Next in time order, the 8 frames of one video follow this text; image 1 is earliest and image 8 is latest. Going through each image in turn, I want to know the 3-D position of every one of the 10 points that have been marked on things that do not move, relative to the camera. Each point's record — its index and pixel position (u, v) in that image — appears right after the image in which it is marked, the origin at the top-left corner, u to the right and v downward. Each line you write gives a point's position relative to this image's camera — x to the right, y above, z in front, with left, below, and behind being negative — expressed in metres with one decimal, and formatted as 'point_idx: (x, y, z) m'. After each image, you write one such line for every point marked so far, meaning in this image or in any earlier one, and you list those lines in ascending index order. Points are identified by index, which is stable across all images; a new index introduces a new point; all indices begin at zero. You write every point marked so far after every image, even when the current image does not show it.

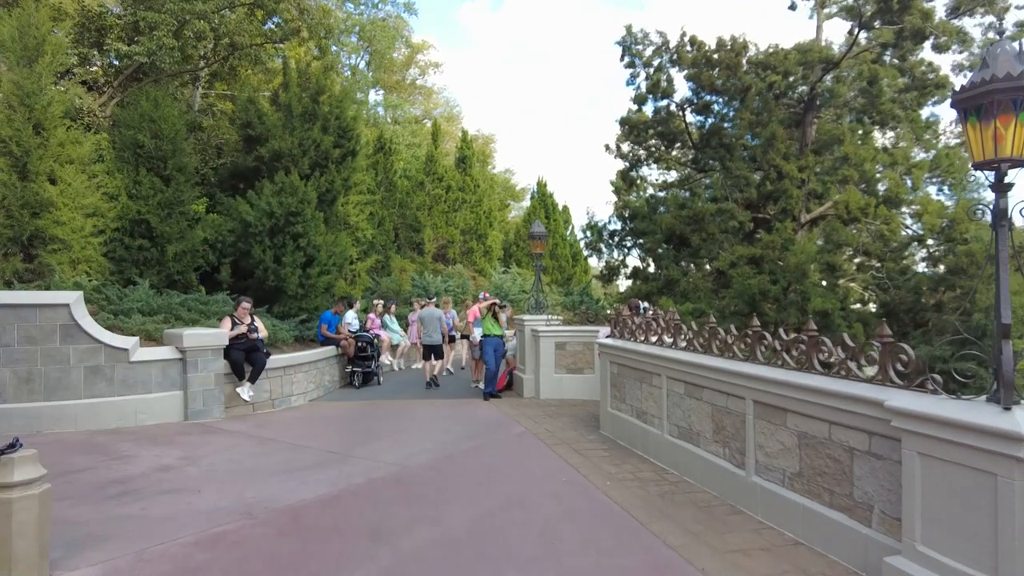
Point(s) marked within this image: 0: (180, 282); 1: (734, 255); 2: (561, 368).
0: (-7.2, +0.1, +14.2) m
1: (+6.4, +1.0, +18.3) m
2: (+1.0, -1.7, +13.7) m
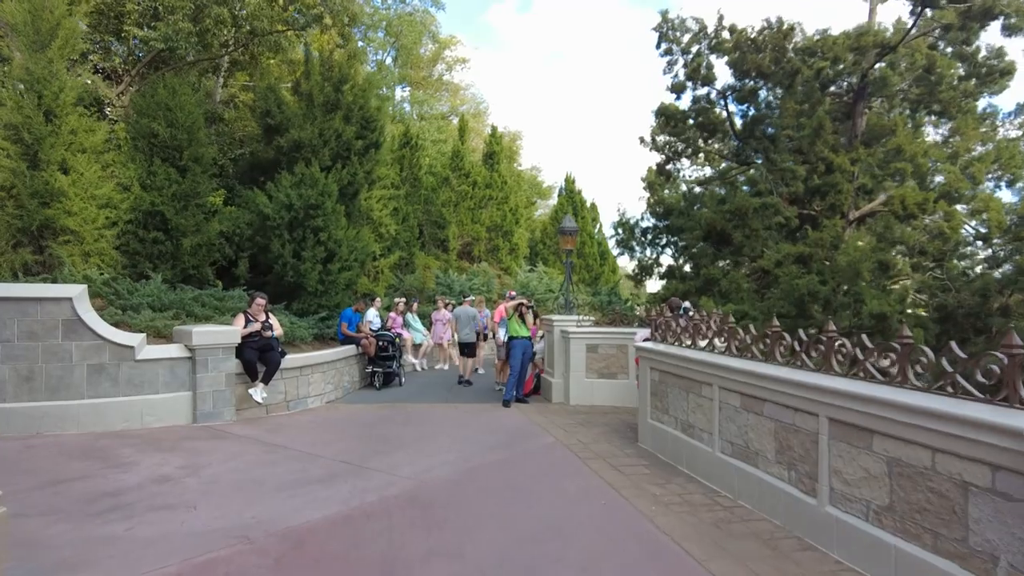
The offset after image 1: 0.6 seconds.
0: (-6.6, +0.2, +13.7) m
1: (+7.1, +0.9, +17.2) m
2: (+1.6, -1.7, +12.8) m
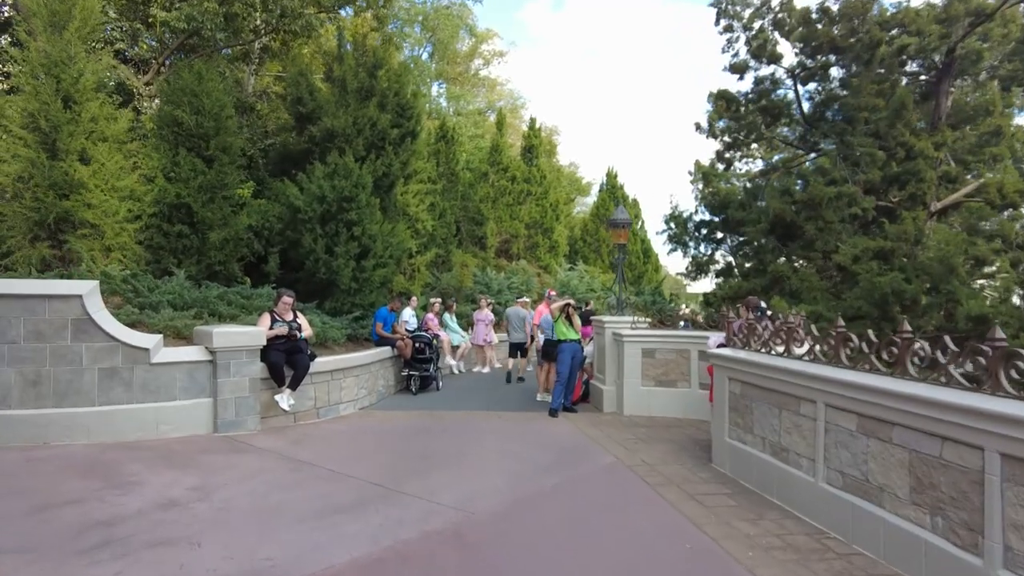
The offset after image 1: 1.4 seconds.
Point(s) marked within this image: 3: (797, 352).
0: (-5.7, +0.3, +12.9) m
1: (+8.2, +1.0, +15.7) m
2: (+2.4, -1.6, +11.6) m
3: (+2.8, -0.6, +6.5) m
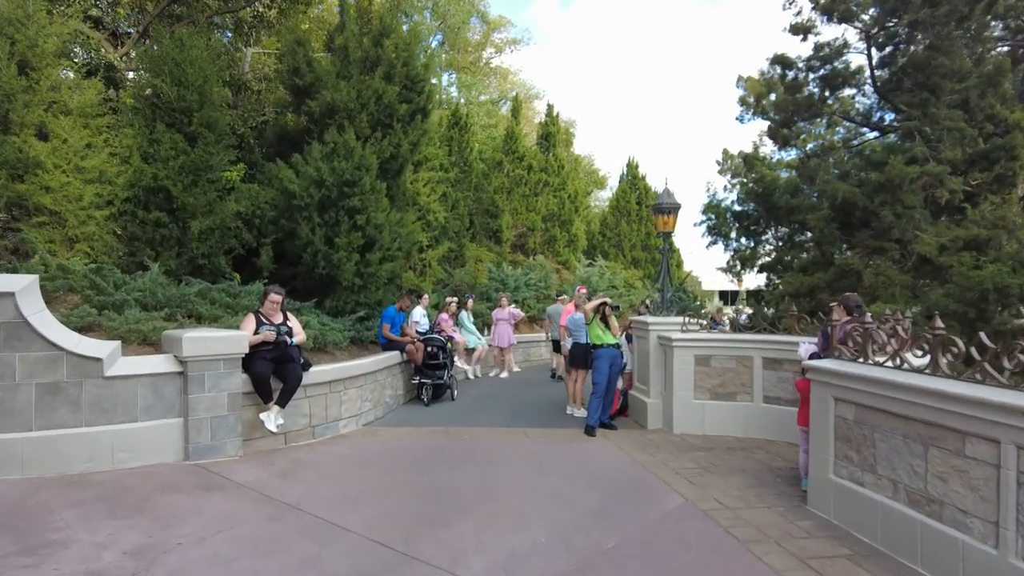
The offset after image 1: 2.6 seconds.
0: (-5.2, +0.3, +11.3) m
1: (+8.7, +1.1, +13.9) m
2: (+2.9, -1.6, +9.9) m
3: (+3.2, -0.6, +4.8) m
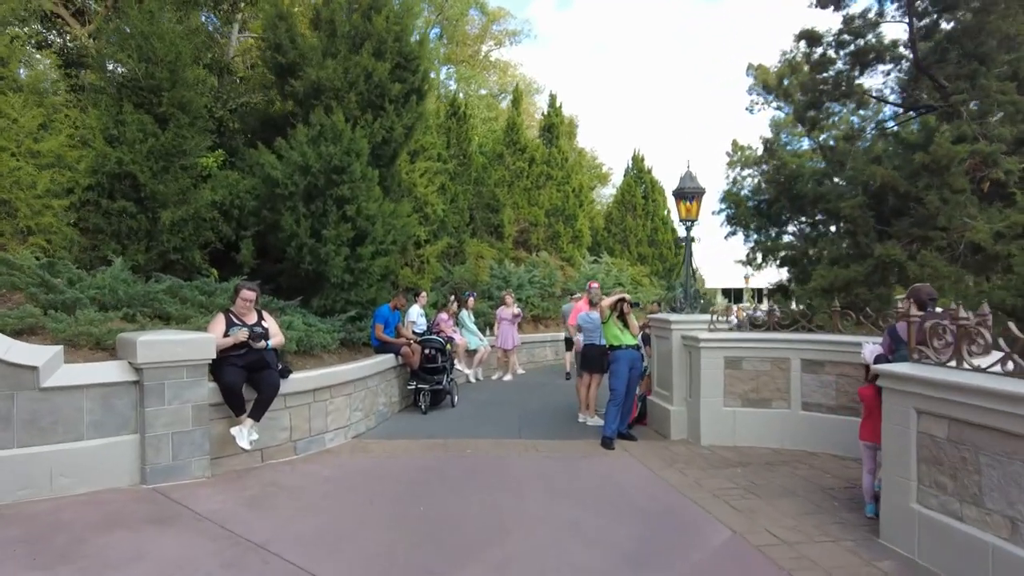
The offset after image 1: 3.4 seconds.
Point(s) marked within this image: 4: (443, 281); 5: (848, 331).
0: (-5.2, +0.4, +10.2) m
1: (+8.8, +1.2, +12.9) m
2: (+3.0, -1.5, +8.8) m
3: (+3.2, -0.5, +3.7) m
4: (-1.9, +0.2, +18.0) m
5: (+4.3, -0.6, +8.5) m
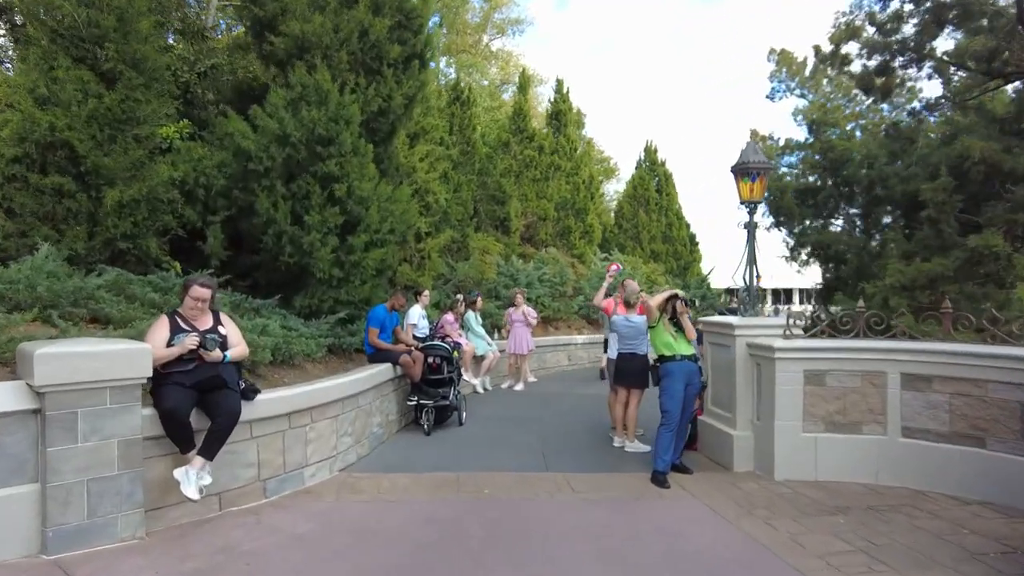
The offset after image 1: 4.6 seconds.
0: (-4.9, +0.4, +8.4) m
1: (+9.1, +1.2, +11.2) m
2: (+3.2, -1.4, +7.1) m
3: (+3.6, -0.5, +2.0) m
4: (-1.6, +0.2, +16.3) m
5: (+4.6, -0.5, +6.8) m
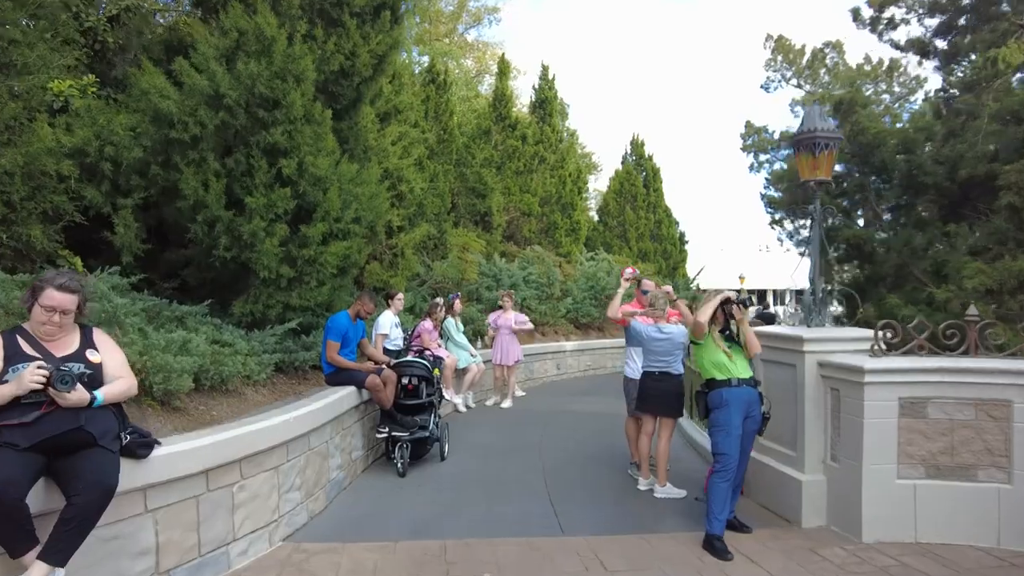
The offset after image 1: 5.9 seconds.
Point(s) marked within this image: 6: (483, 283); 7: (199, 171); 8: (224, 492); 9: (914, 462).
0: (-4.9, +0.4, +6.4) m
1: (+8.9, +1.2, +9.7) m
2: (+3.3, -1.5, +5.4) m
3: (+3.8, -0.5, +0.3) m
4: (-2.0, +0.2, +14.3) m
5: (+4.7, -0.5, +5.1) m
6: (-0.7, +0.1, +16.2) m
7: (-3.3, +1.2, +6.9) m
8: (-2.0, -1.4, +4.7) m
9: (+3.3, -1.4, +5.4) m
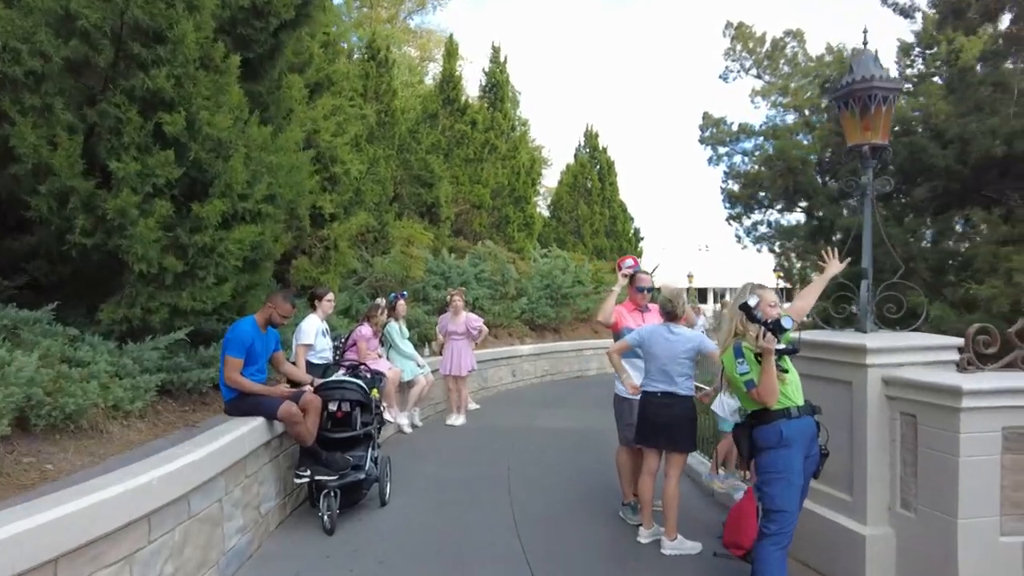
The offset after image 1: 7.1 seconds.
0: (-5.1, +0.4, +4.3) m
1: (+8.4, +1.3, +8.8) m
2: (+3.1, -1.4, +4.0) m
3: (+4.1, -0.4, -1.0) m
4: (-2.9, +0.2, +12.5) m
5: (+4.5, -0.5, +3.9) m
6: (-1.8, +0.1, +14.5) m
7: (-3.6, +1.3, +5.0) m
8: (-2.1, -1.4, +2.9) m
9: (+3.2, -1.4, +4.0) m
